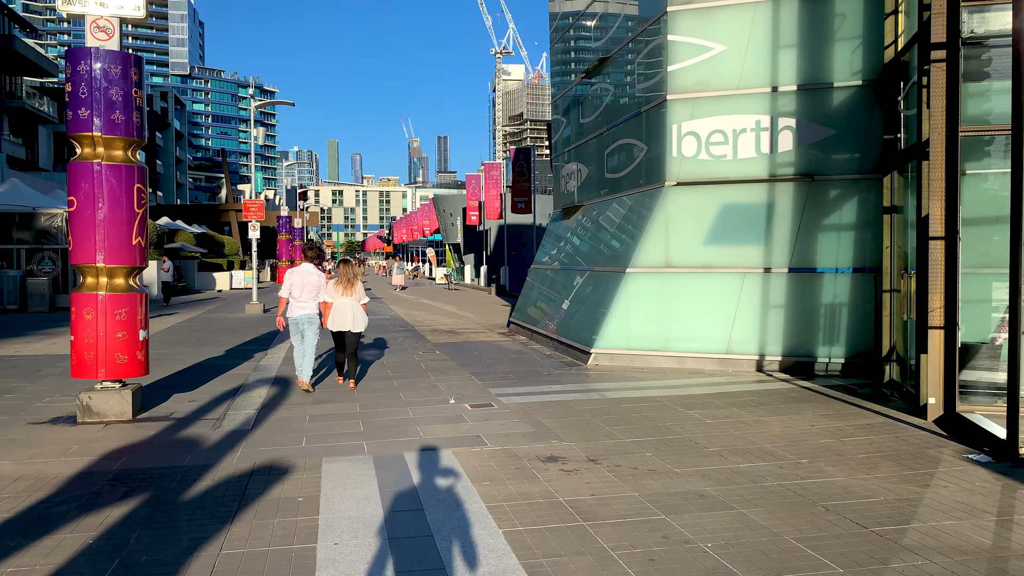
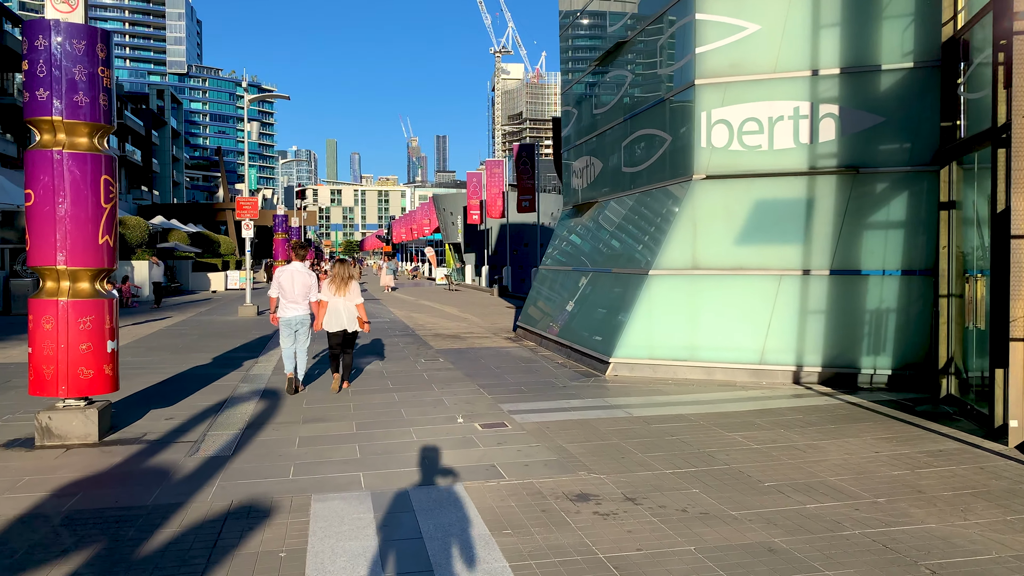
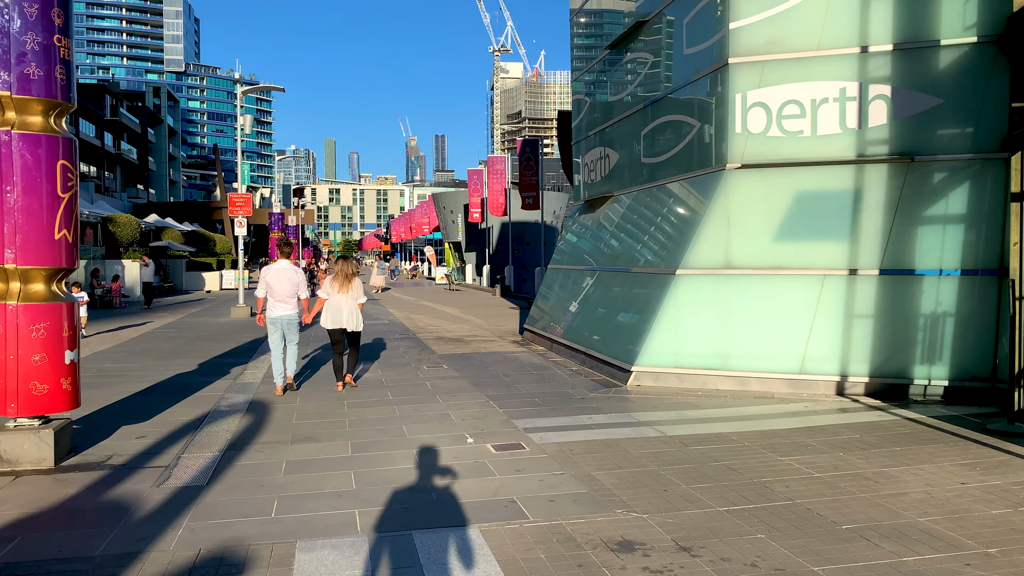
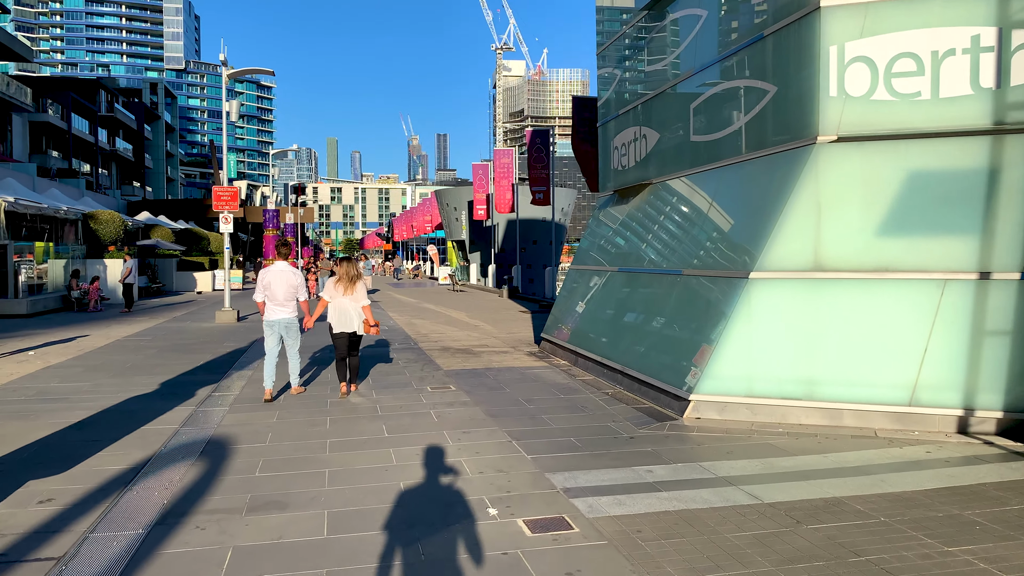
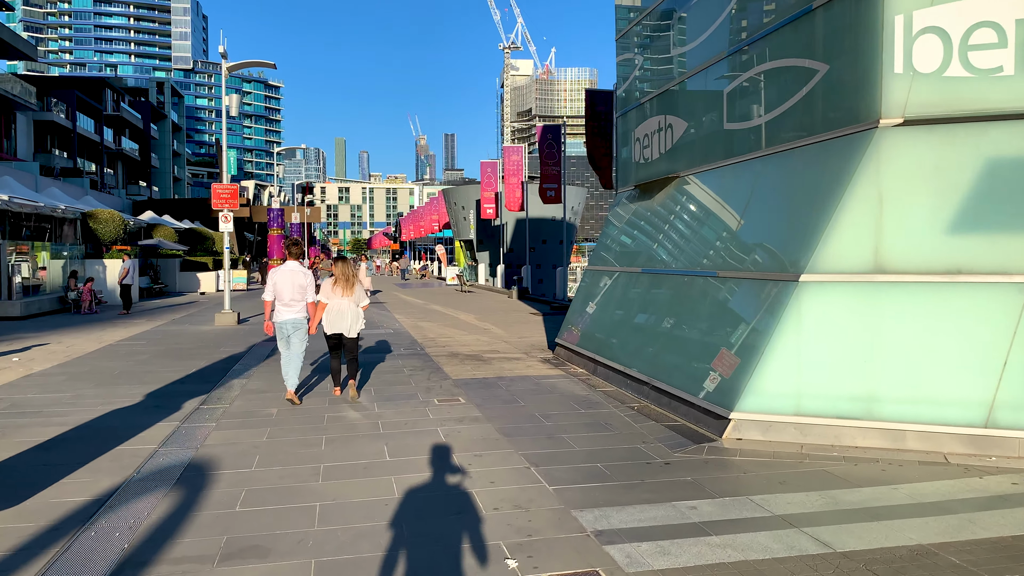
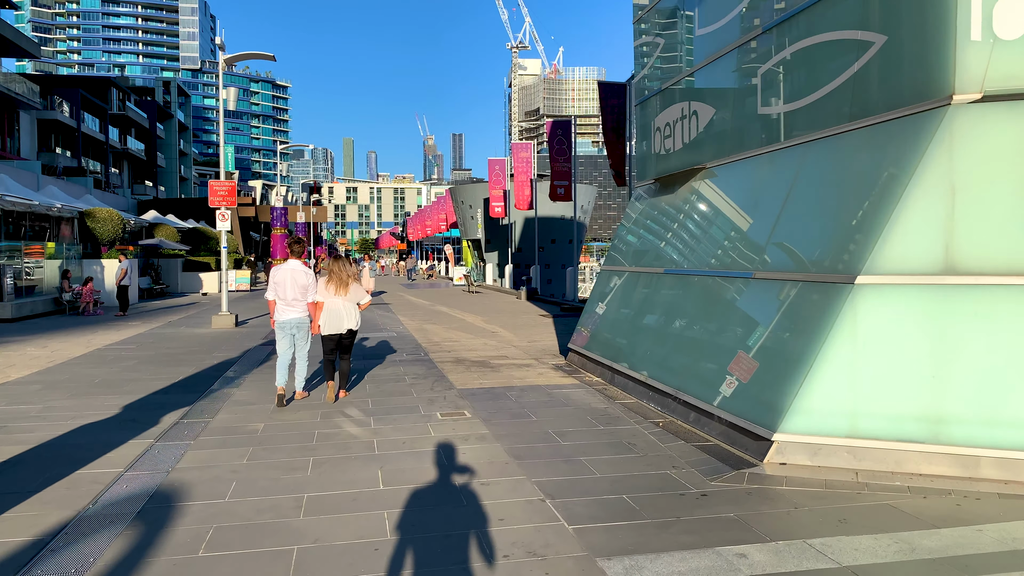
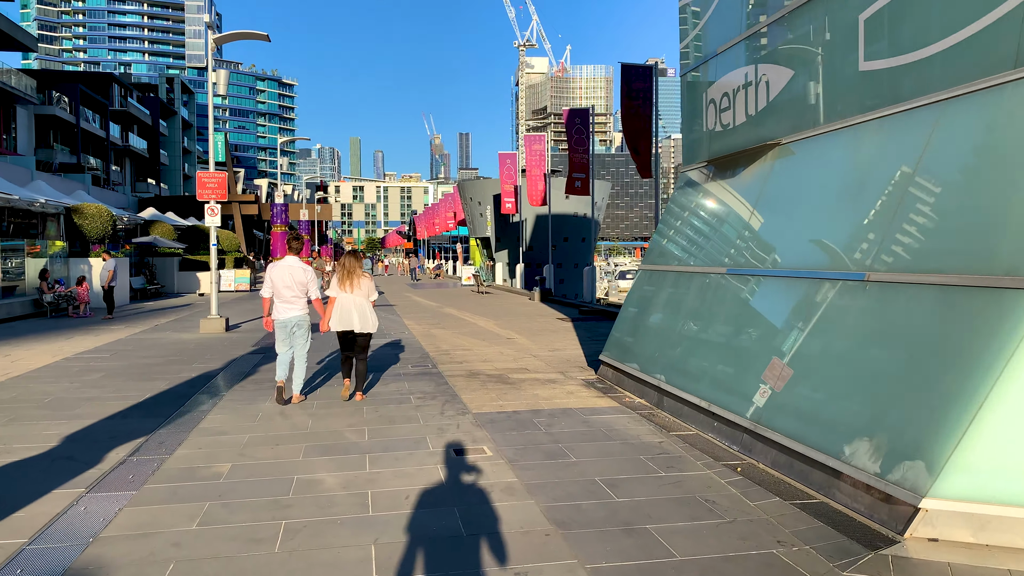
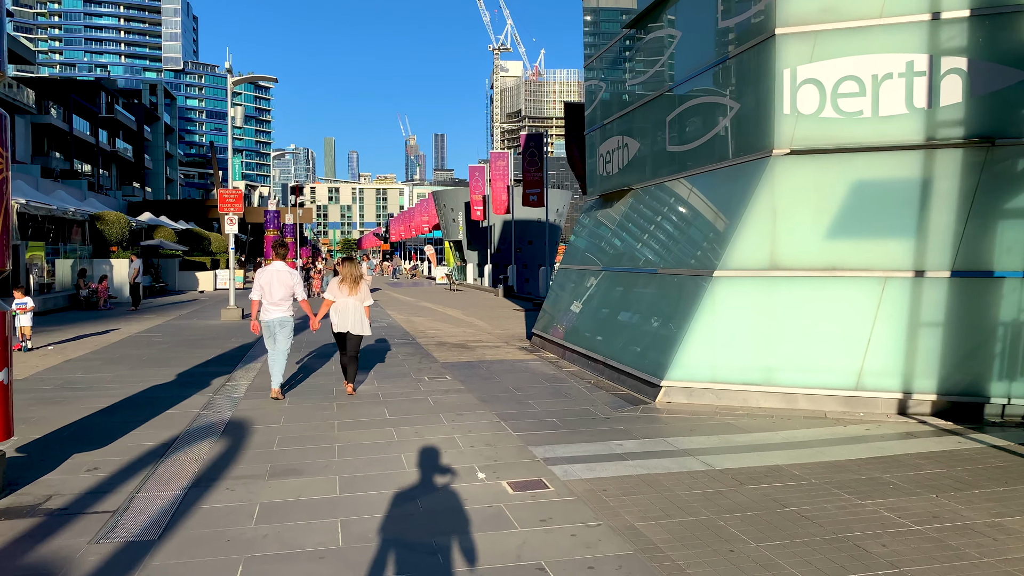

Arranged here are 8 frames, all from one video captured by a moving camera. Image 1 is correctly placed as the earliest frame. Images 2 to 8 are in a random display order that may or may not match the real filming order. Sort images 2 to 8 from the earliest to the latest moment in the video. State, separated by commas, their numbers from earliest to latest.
2, 3, 8, 4, 5, 6, 7
